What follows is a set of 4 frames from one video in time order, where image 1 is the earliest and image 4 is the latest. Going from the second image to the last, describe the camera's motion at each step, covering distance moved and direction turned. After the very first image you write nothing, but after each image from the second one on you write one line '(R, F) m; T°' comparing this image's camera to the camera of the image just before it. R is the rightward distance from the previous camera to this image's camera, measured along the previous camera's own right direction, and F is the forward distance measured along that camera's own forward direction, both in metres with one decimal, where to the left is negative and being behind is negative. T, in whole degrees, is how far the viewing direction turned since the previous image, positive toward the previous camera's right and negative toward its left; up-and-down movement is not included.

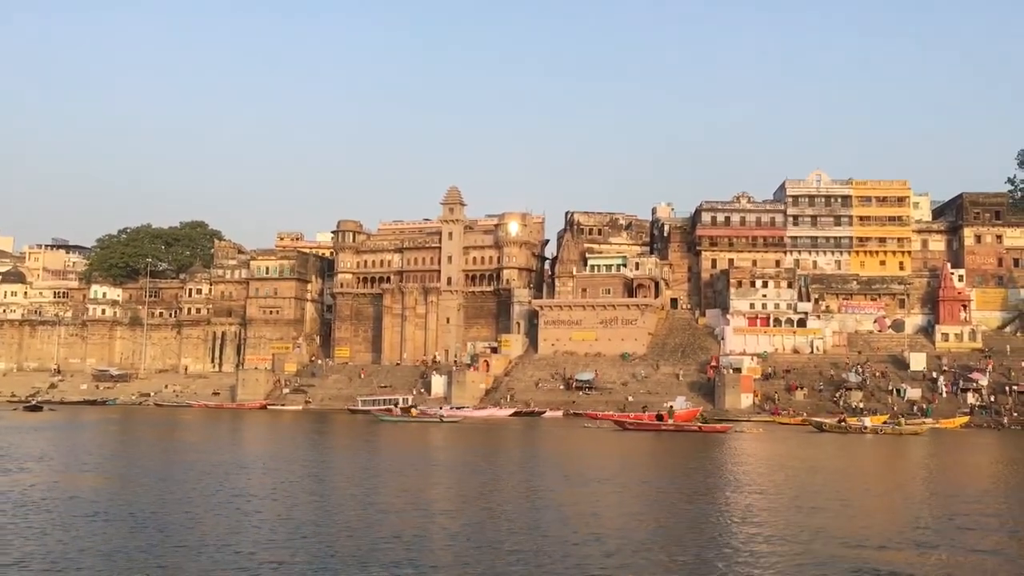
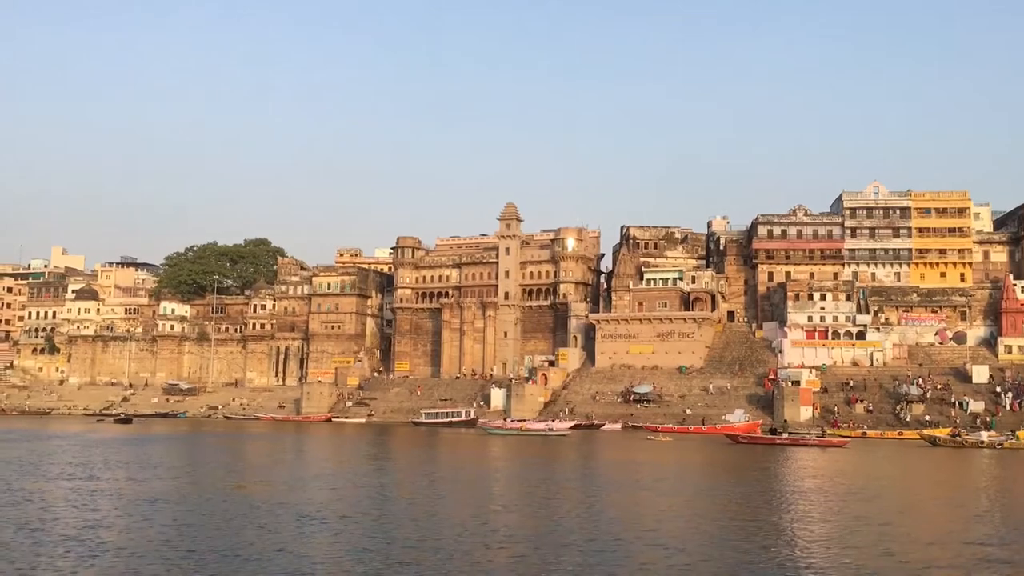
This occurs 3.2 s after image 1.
(-0.1, -0.8) m; -3°
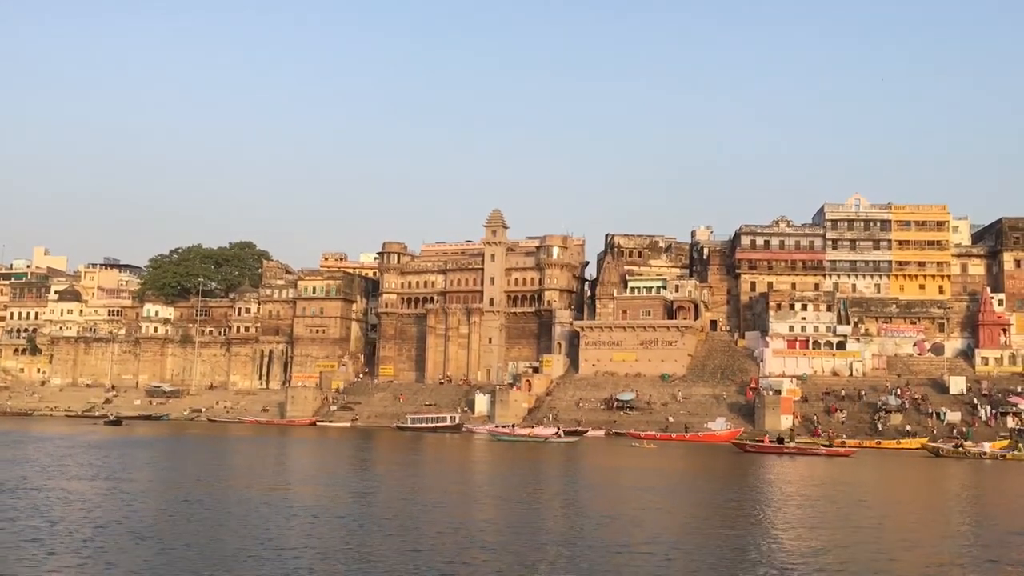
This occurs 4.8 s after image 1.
(-0.5, -0.4) m; +1°
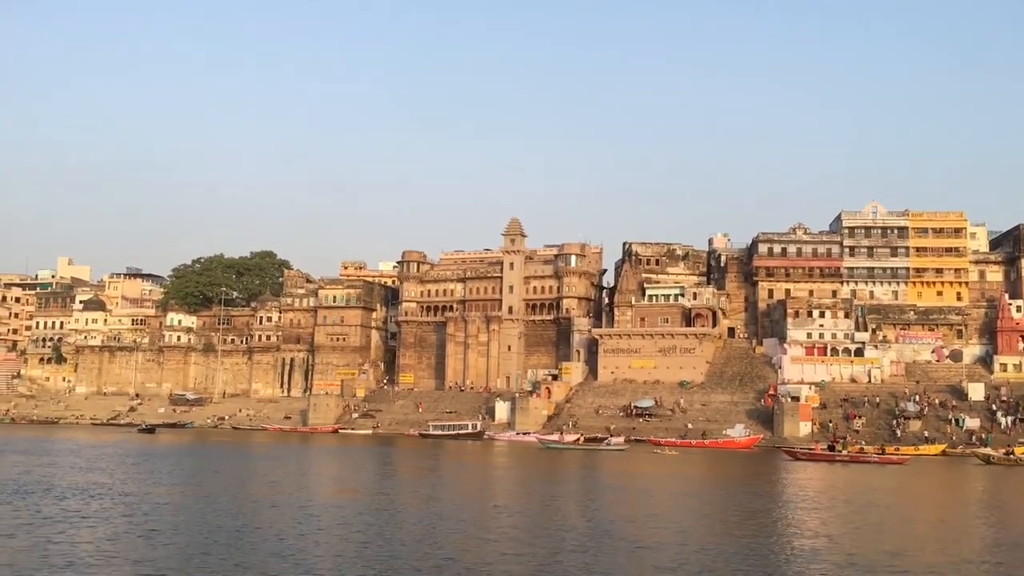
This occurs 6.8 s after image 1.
(-0.3, -0.5) m; -1°
